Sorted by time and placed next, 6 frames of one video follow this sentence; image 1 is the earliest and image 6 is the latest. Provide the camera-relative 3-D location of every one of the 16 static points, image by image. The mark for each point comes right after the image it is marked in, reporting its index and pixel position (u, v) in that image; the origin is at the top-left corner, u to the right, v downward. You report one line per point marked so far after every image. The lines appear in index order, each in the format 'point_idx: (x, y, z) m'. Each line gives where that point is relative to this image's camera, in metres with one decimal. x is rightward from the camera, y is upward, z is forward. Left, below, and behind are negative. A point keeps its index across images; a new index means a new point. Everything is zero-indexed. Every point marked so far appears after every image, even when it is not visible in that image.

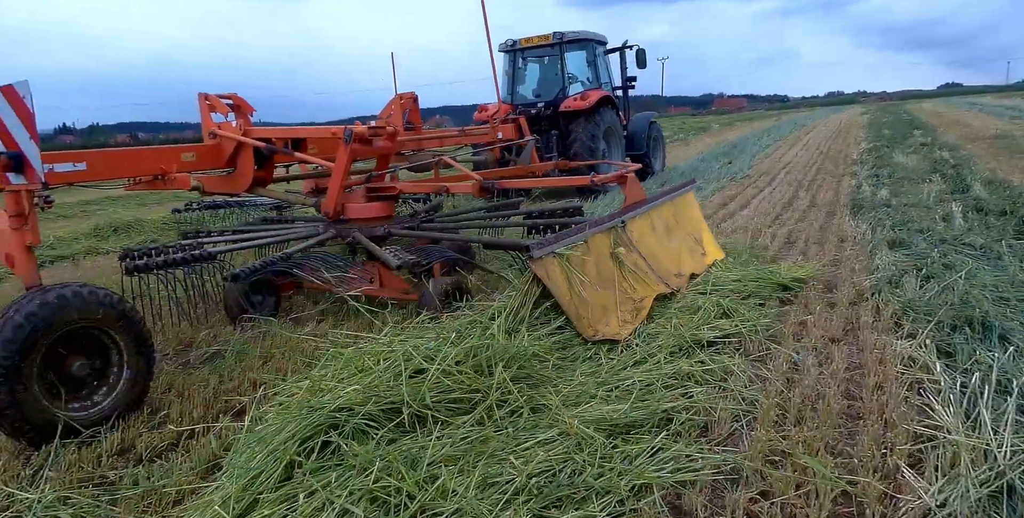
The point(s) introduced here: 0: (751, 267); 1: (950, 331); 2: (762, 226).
0: (+1.8, 0.0, +4.9) m
1: (+2.3, -0.4, +3.4) m
2: (+2.6, +0.4, +6.8) m
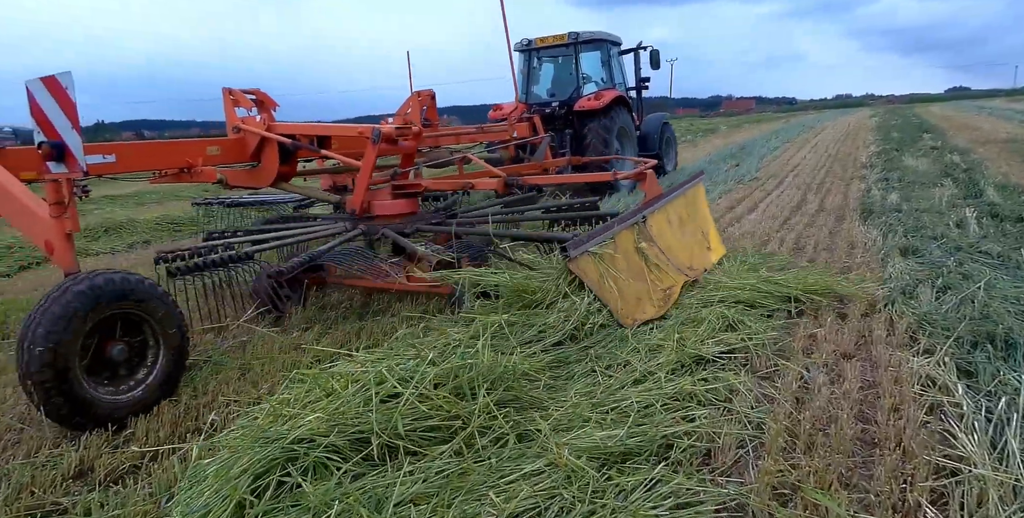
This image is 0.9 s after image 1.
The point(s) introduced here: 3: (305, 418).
0: (+1.7, -0.1, +4.6) m
1: (+2.2, -0.4, +3.2) m
2: (+2.6, +0.3, +6.6) m
3: (-0.7, -0.5, +2.1) m
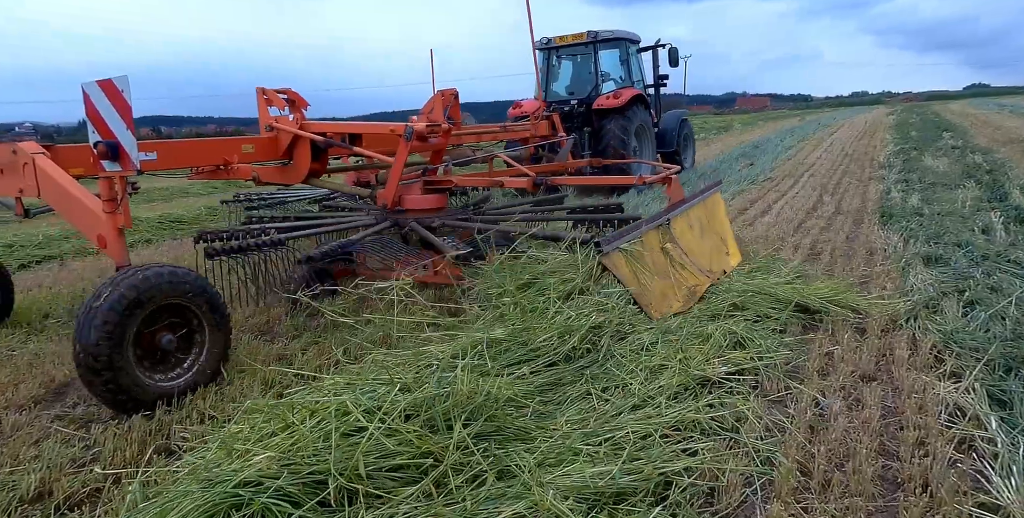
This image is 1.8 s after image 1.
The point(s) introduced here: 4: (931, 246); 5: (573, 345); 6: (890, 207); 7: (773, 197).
0: (+1.7, -0.1, +4.4) m
1: (+2.2, -0.5, +2.9) m
2: (+2.6, +0.2, +6.3) m
3: (-0.7, -0.6, +1.9) m
4: (+3.3, +0.1, +5.2) m
5: (+0.3, -0.4, +3.2) m
6: (+4.2, +0.6, +7.3) m
7: (+3.4, +0.8, +8.7) m
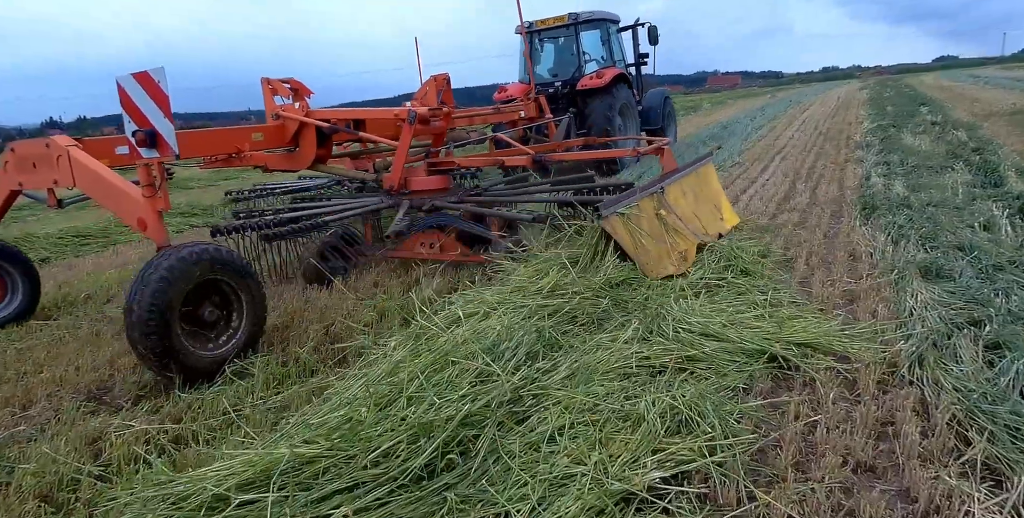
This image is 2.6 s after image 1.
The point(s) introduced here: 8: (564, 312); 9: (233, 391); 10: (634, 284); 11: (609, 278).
0: (+1.1, -0.3, +3.4) m
1: (+1.7, -0.6, +2.0) m
2: (+2.0, +0.2, +5.4) m
3: (-1.2, -0.8, +0.9) m
4: (+2.7, +0.1, +4.3) m
5: (-0.2, -0.6, +2.2) m
6: (+3.5, +0.6, +6.4) m
7: (+2.7, +0.8, +7.7) m
8: (+0.2, -0.3, +3.1) m
9: (-1.5, -0.7, +3.5) m
10: (+0.7, -0.1, +3.7) m
11: (+0.5, -0.1, +3.7) m
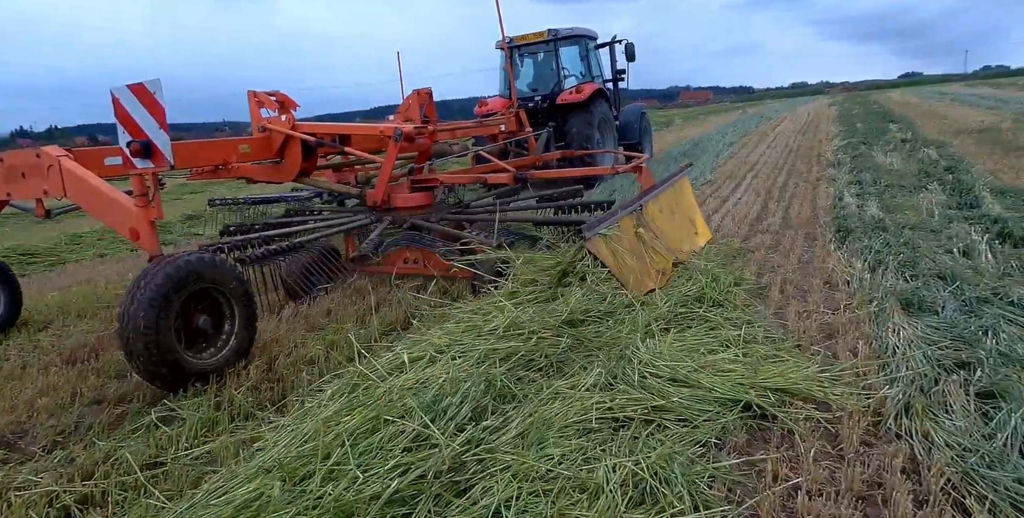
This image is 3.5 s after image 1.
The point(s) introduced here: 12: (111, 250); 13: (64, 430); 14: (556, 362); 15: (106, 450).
0: (+0.9, -0.4, +3.2) m
1: (+1.5, -0.8, +1.7) m
2: (+1.7, 0.0, +5.2) m
3: (-1.4, -1.0, +0.6) m
4: (+2.4, -0.1, +4.1) m
5: (-0.4, -0.7, +1.9) m
6: (+3.2, +0.4, +6.3) m
7: (+2.3, +0.6, +7.6) m
8: (0.0, -0.4, +2.8) m
9: (-1.7, -0.9, +3.1) m
10: (+0.5, -0.3, +3.4) m
11: (+0.3, -0.3, +3.4) m
12: (-5.4, +0.1, +8.9) m
13: (-2.4, -0.9, +3.4) m
14: (+0.2, -0.4, +2.8) m
15: (-1.9, -0.9, +3.1) m
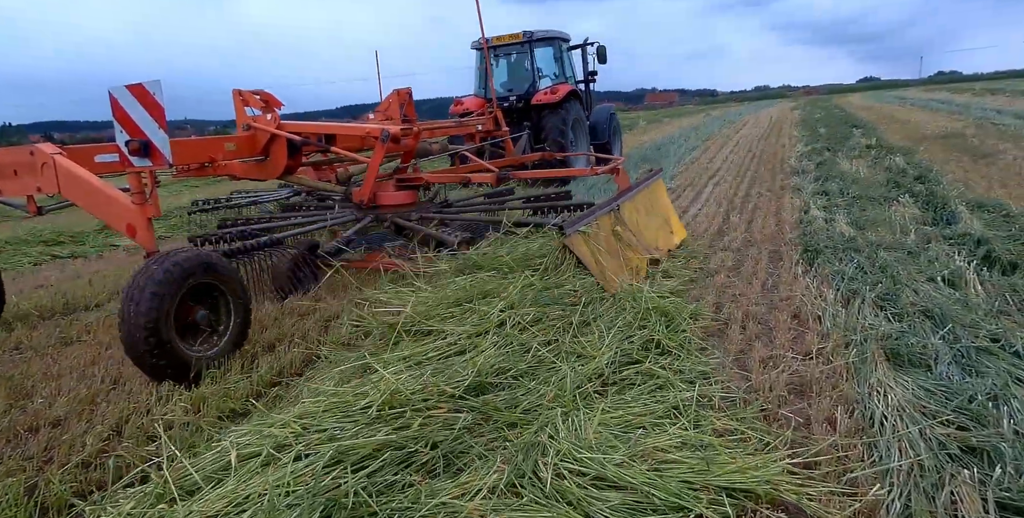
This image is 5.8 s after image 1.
0: (+0.5, -0.6, +2.5) m
1: (+1.1, -1.0, +1.1) m
2: (+1.2, -0.2, +4.5) m
3: (-1.7, -1.1, -0.2) m
4: (+2.0, -0.3, +3.5) m
5: (-0.8, -0.9, +1.2) m
6: (+2.6, +0.2, +5.7) m
7: (+1.7, +0.4, +6.9) m
8: (-0.4, -0.6, +2.1) m
9: (-2.1, -1.1, +2.3) m
10: (0.0, -0.5, +2.7) m
11: (-0.1, -0.5, +2.7) m
12: (-6.1, -0.1, +7.9) m
13: (-2.8, -1.1, +2.6) m
14: (-0.2, -0.6, +2.1) m
15: (-2.3, -1.1, +2.2) m
